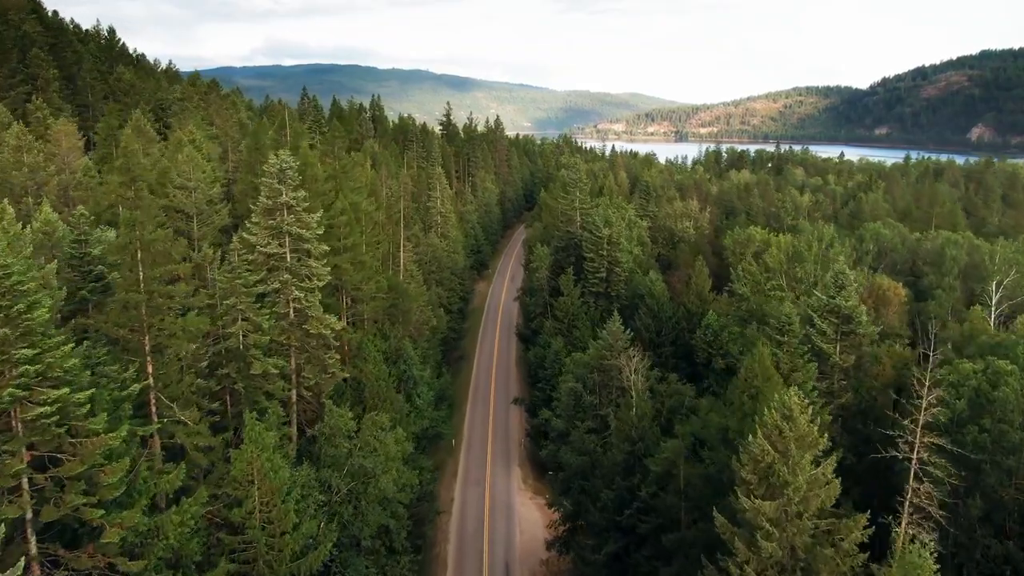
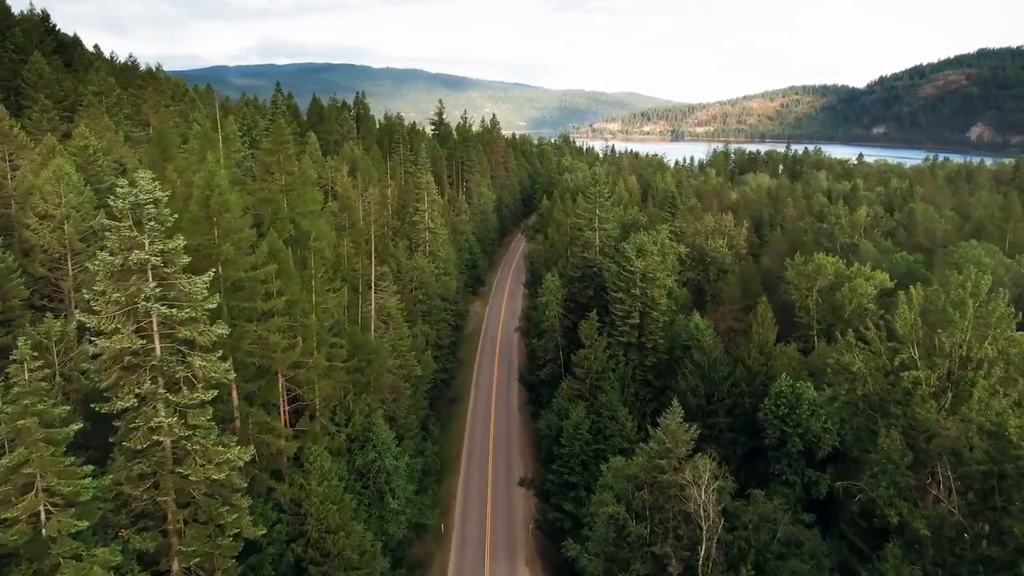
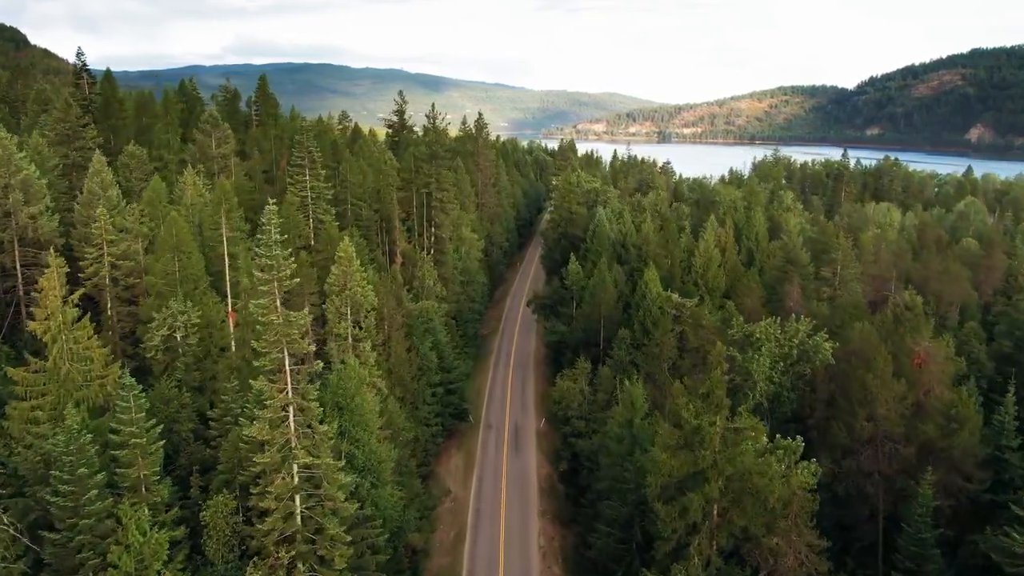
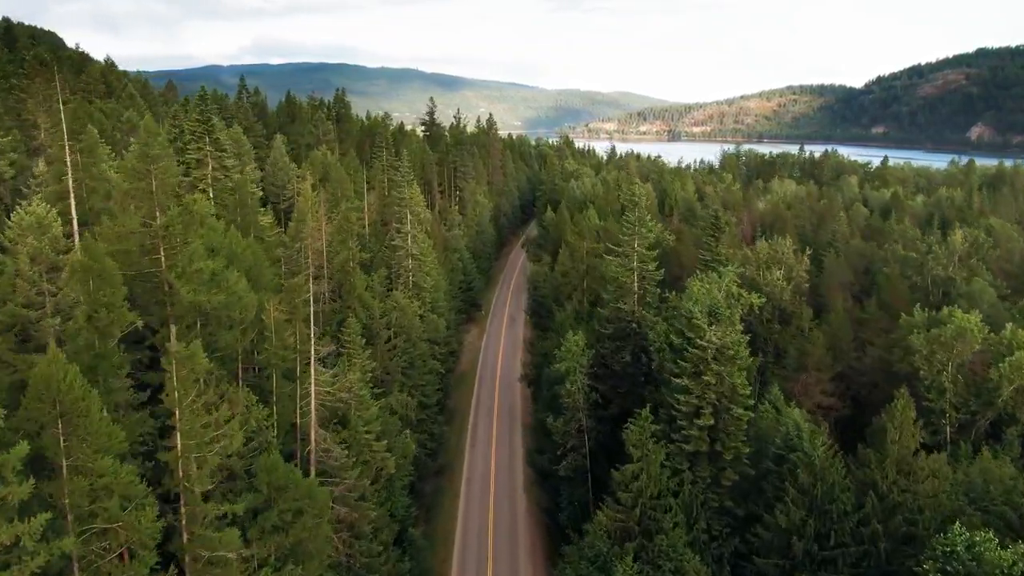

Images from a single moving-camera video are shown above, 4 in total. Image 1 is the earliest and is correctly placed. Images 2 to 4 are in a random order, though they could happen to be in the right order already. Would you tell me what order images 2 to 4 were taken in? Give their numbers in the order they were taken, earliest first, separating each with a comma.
2, 4, 3
